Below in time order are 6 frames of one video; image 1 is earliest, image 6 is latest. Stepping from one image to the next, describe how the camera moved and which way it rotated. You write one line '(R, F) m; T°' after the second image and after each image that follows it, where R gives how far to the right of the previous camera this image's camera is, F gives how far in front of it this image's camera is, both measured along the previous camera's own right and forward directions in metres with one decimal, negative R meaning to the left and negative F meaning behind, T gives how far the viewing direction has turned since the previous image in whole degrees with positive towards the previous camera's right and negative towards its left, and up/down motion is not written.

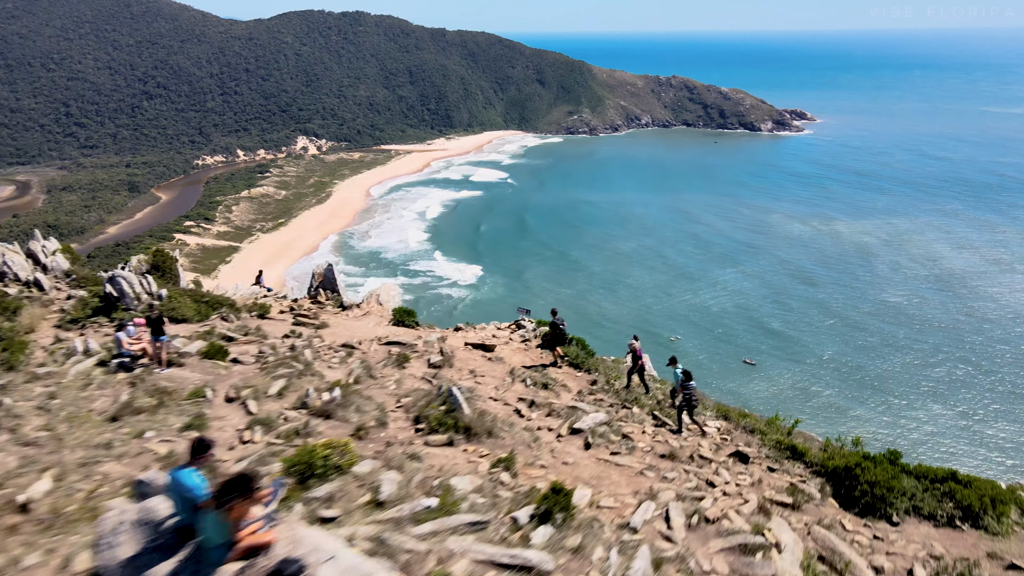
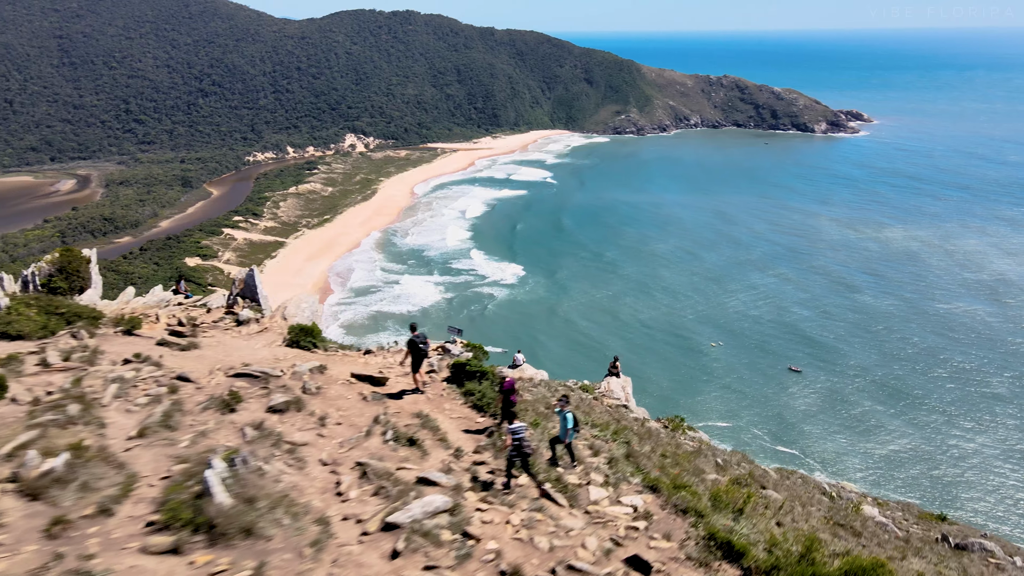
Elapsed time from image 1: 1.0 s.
(+1.6, +2.0) m; -3°
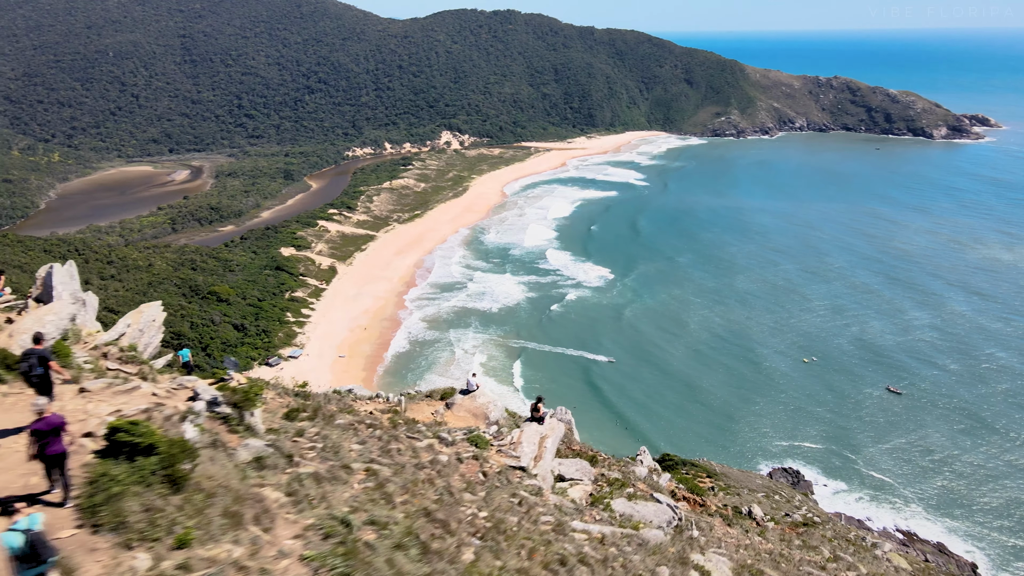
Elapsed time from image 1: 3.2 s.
(+2.9, +3.2) m; -7°
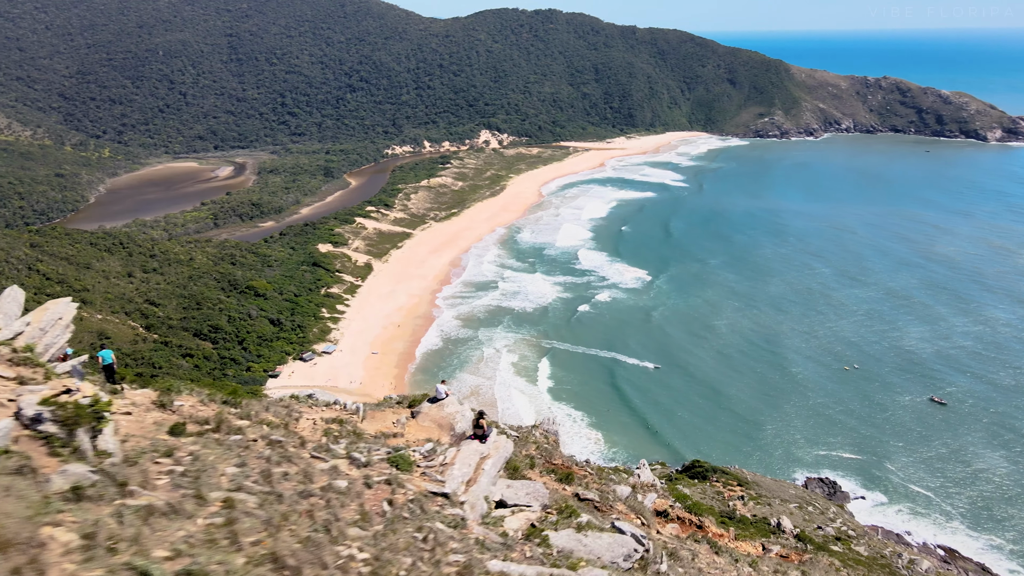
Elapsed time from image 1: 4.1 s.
(+1.3, +1.2) m; -3°
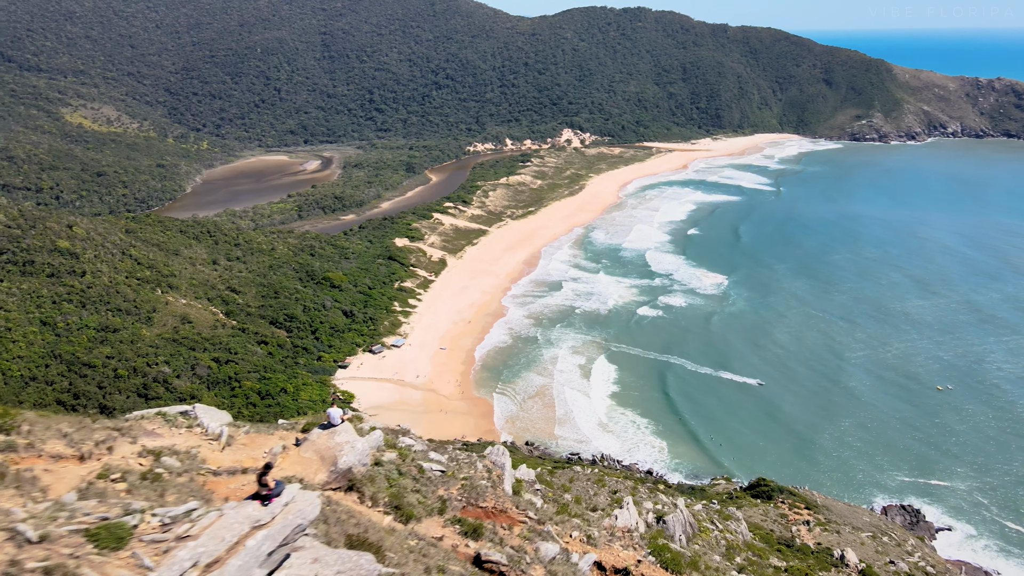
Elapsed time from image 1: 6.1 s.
(+2.8, +2.7) m; -6°
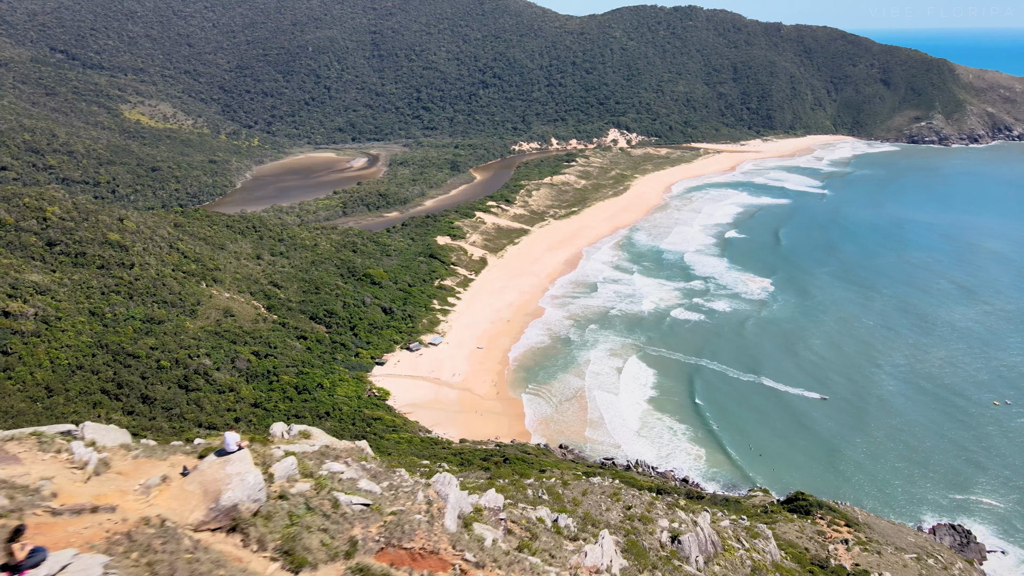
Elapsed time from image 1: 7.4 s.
(+1.8, +1.8) m; -3°
